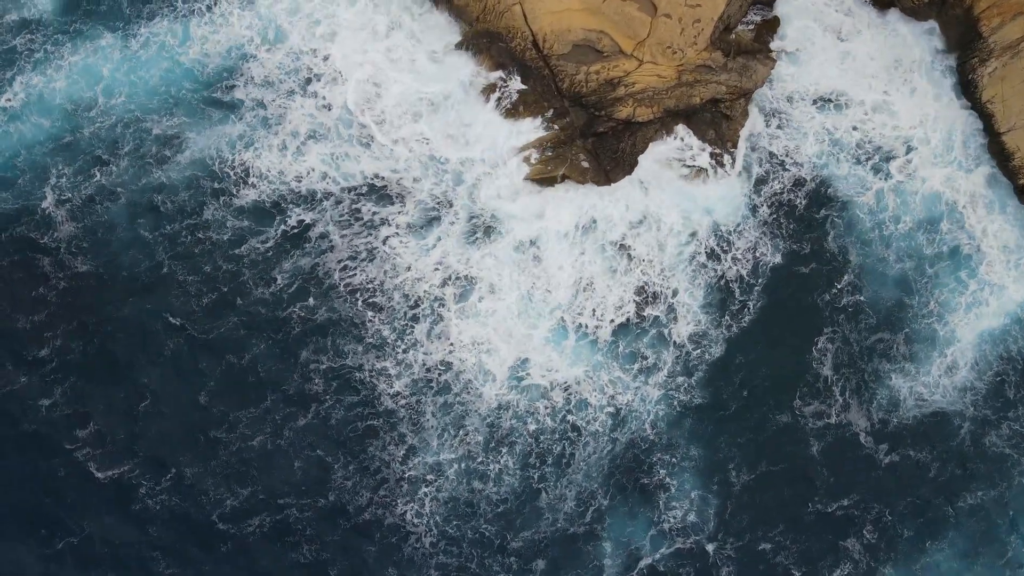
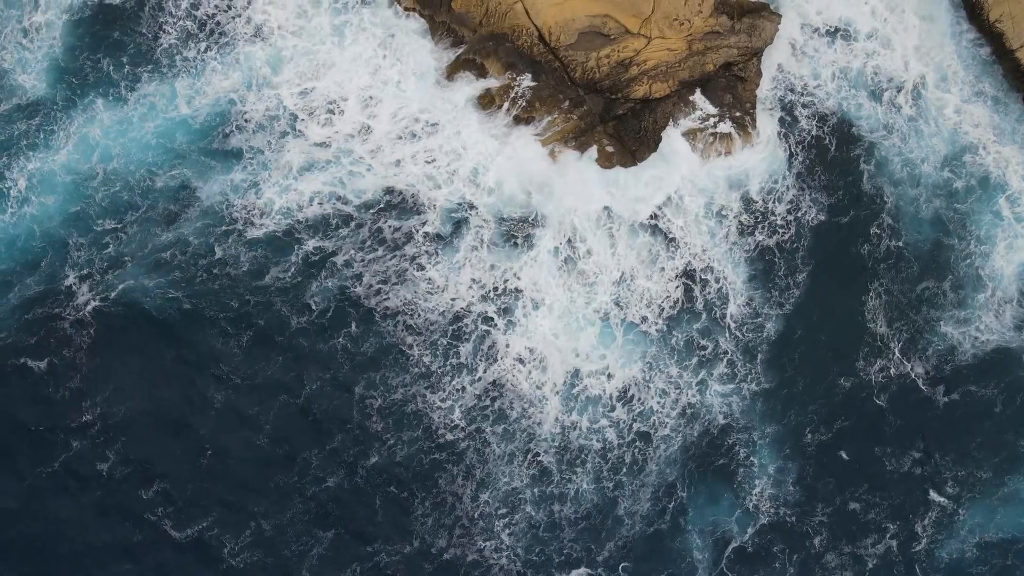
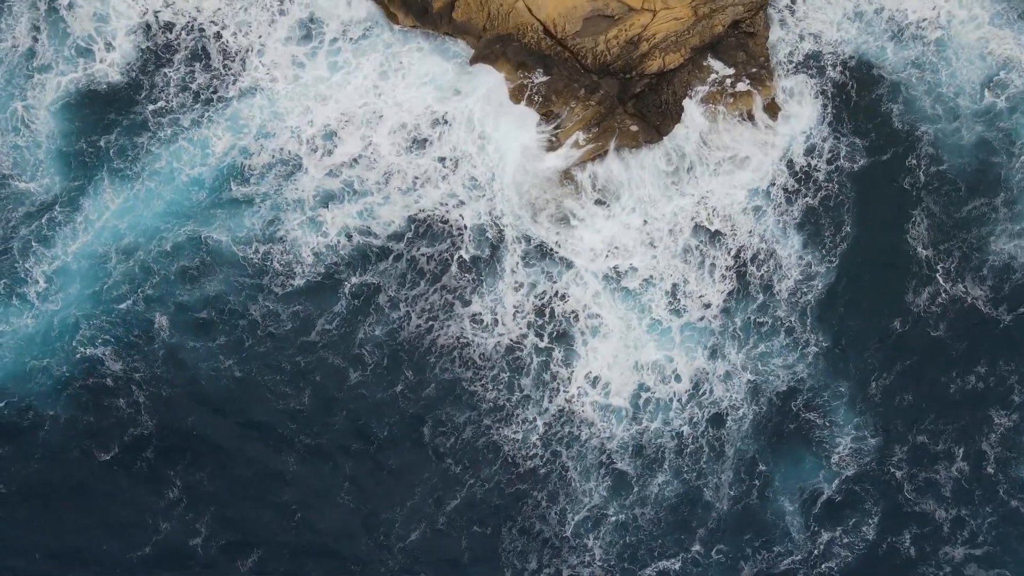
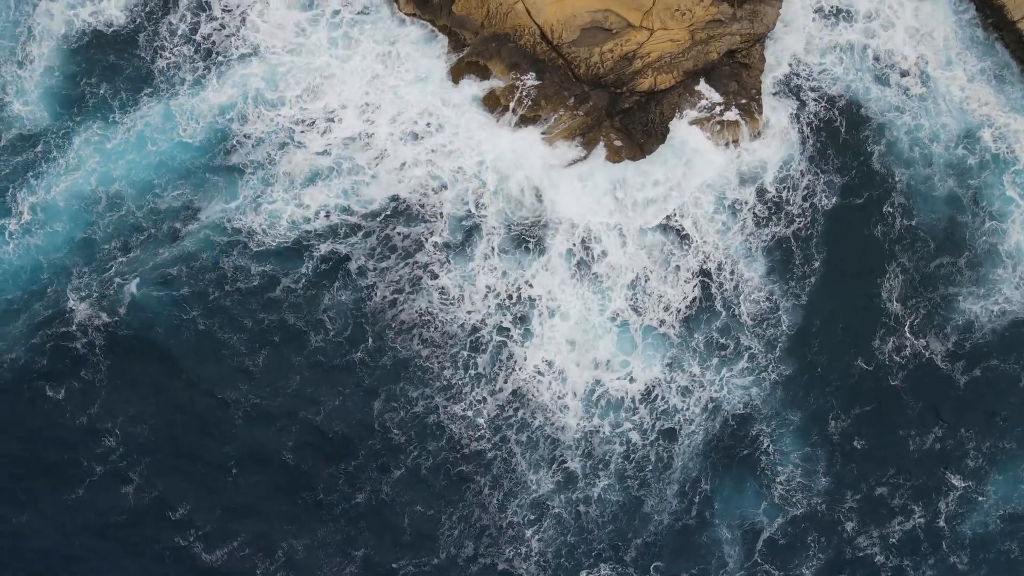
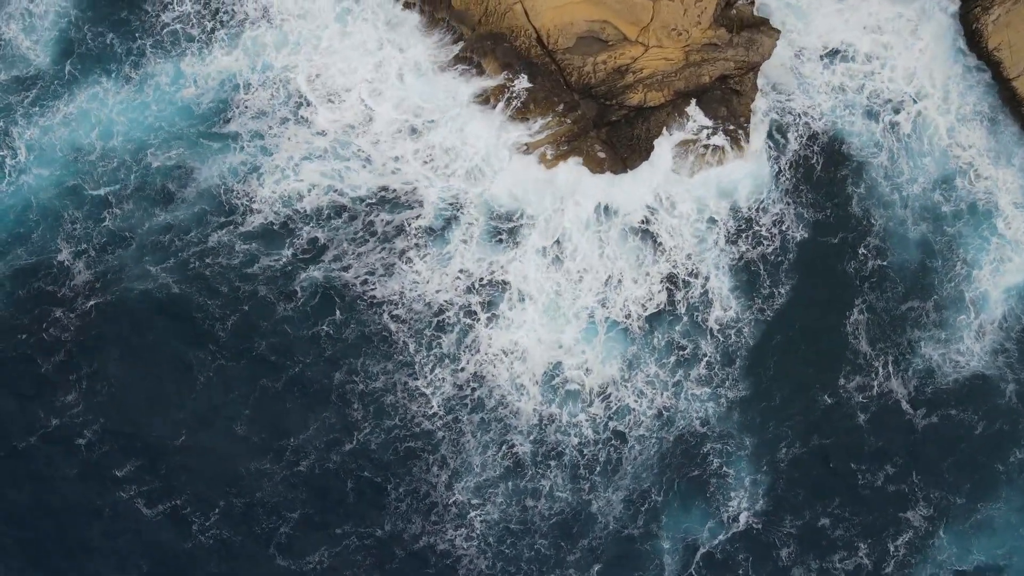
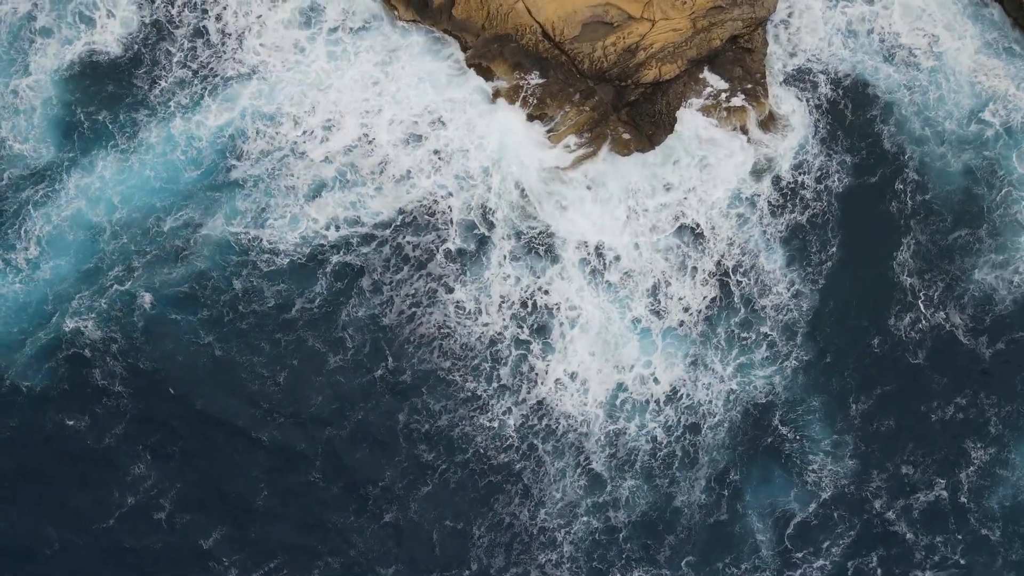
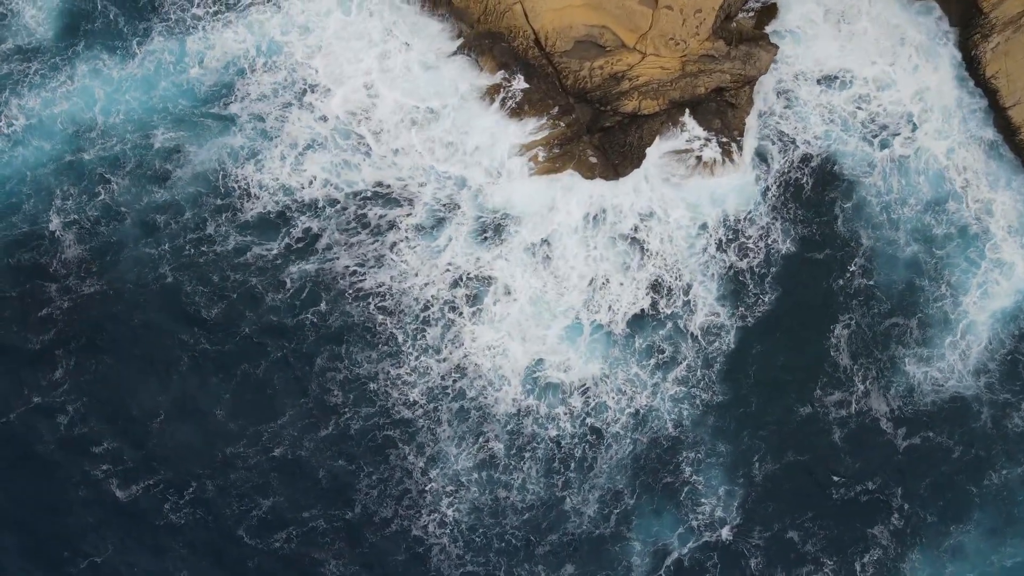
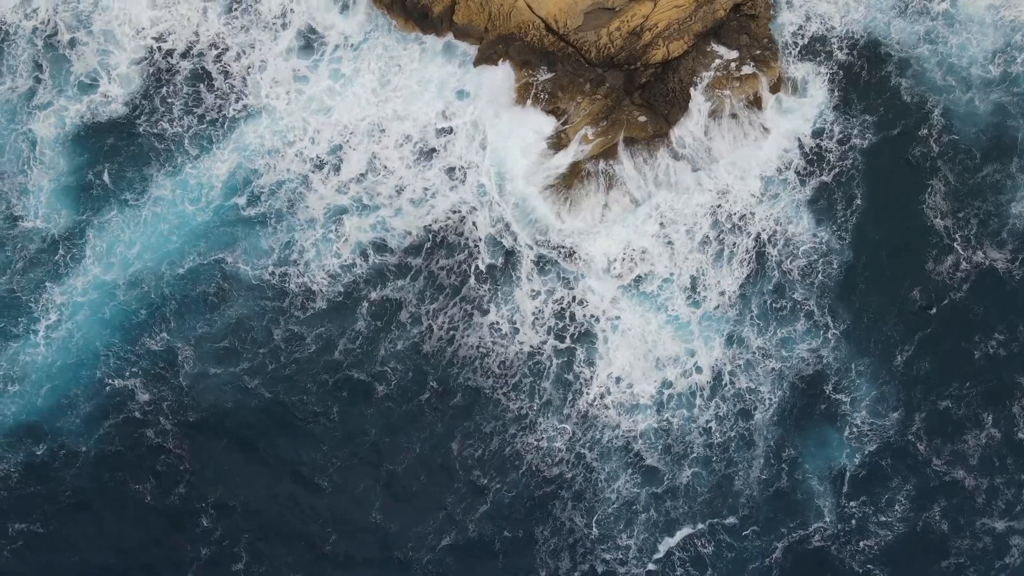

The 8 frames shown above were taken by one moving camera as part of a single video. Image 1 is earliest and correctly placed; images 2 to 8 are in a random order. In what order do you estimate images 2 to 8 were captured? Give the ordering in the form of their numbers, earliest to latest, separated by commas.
7, 5, 2, 4, 6, 3, 8
